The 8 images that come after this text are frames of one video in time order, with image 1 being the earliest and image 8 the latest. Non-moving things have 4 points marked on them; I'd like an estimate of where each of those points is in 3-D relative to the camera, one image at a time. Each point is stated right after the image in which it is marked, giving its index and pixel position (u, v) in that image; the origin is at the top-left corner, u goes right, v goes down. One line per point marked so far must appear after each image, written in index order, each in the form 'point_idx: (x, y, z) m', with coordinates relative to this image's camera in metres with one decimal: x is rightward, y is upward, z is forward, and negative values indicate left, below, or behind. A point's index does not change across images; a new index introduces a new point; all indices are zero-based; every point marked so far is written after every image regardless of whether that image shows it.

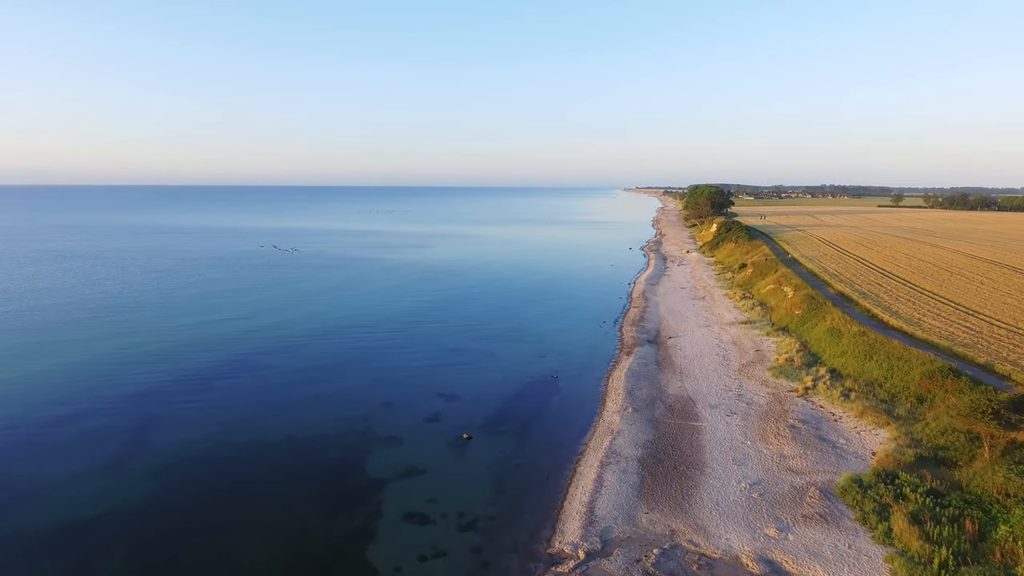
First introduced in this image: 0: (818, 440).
0: (+6.8, -3.4, +16.8) m
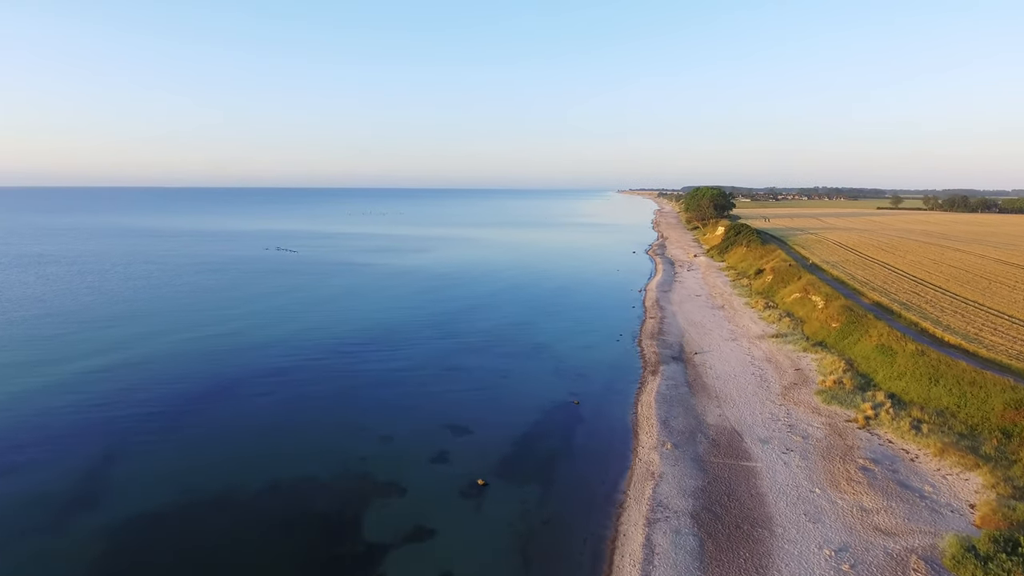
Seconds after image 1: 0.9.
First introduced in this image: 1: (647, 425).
0: (+7.2, -3.7, +14.2) m
1: (+3.2, -3.3, +18.1) m
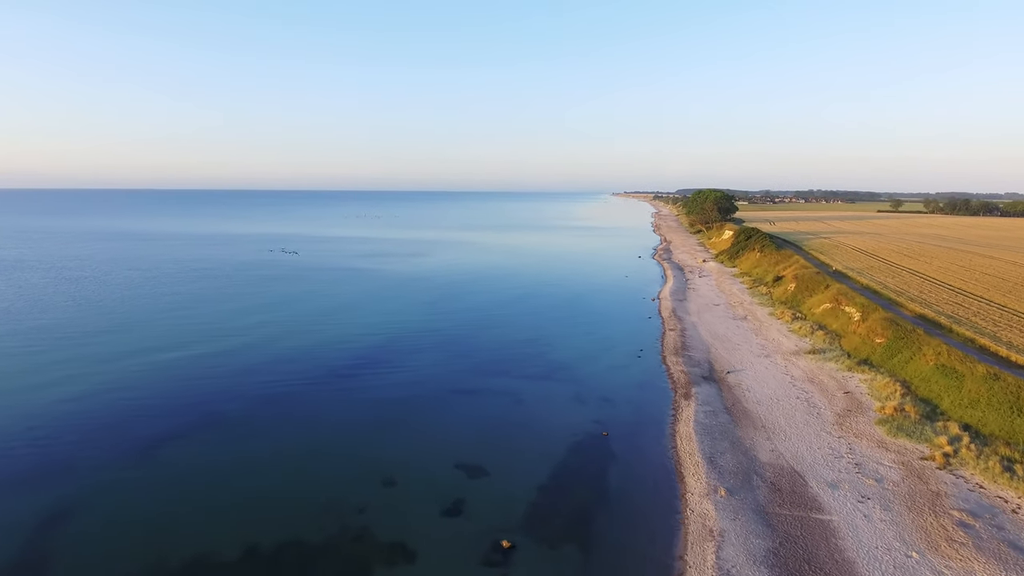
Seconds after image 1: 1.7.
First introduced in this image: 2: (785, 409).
0: (+7.7, -4.0, +11.7) m
1: (+3.7, -3.6, +15.6) m
2: (+7.0, -3.1, +19.7) m
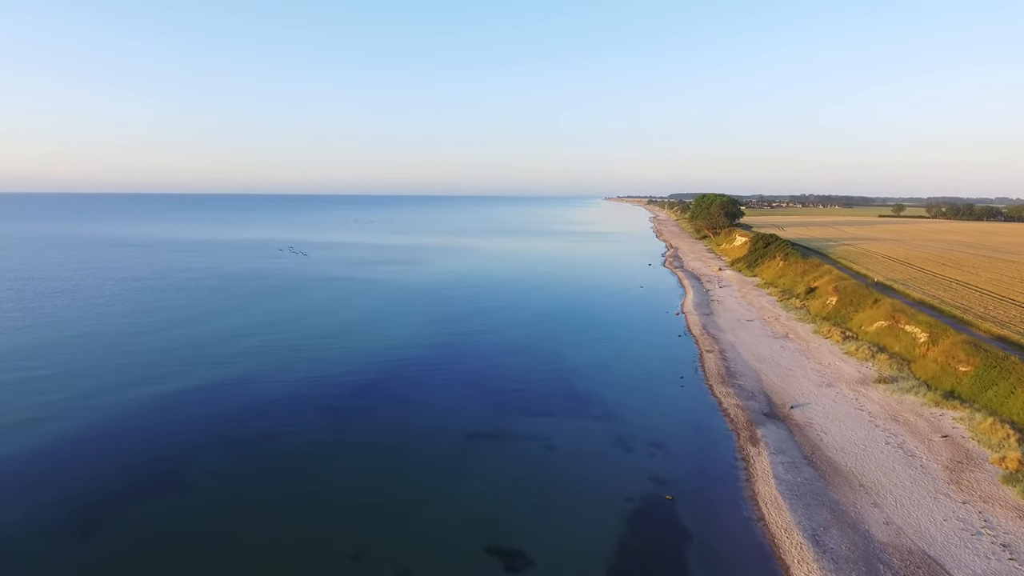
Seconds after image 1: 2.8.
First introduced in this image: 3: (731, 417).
0: (+8.6, -4.5, +8.2) m
1: (+4.5, -4.1, +12.1) m
2: (+7.8, -3.6, +16.2) m
3: (+5.6, -3.3, +19.3) m
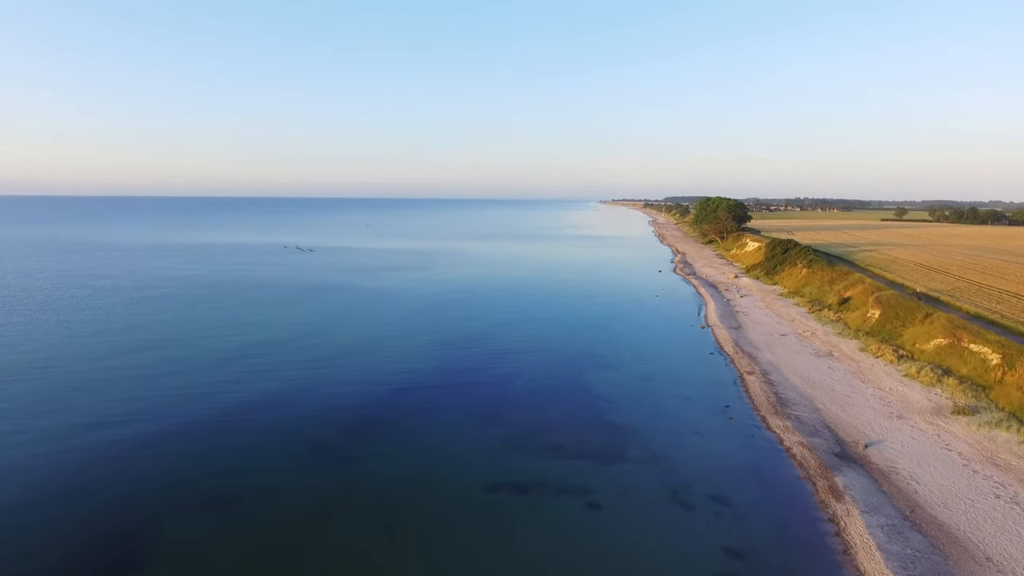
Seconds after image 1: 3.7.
0: (+9.3, -4.9, +5.3) m
1: (+5.1, -4.5, +9.2) m
2: (+8.4, -4.1, +13.3) m
3: (+6.2, -3.7, +16.4) m
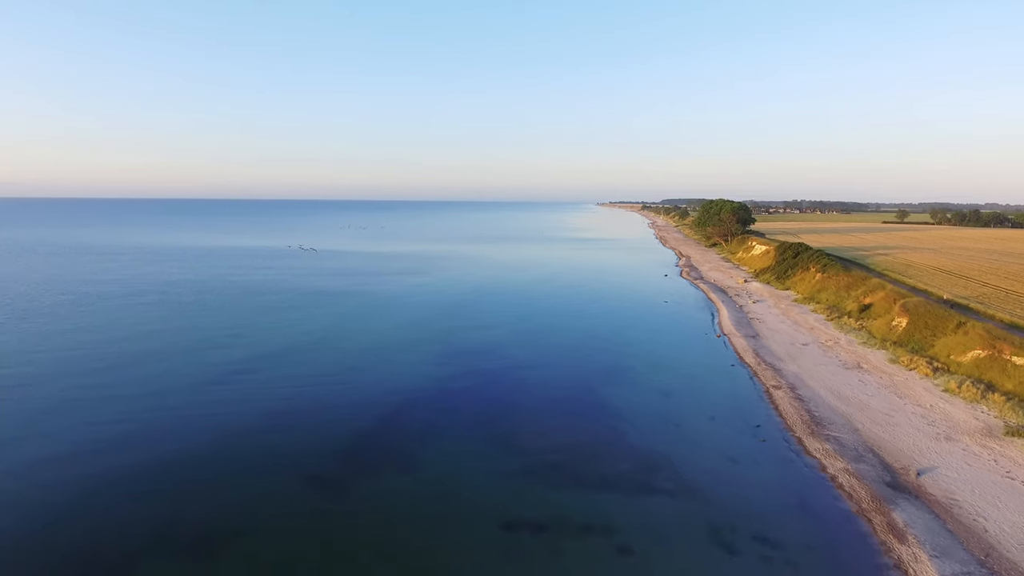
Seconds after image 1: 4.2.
0: (+9.6, -5.1, +3.7) m
1: (+5.5, -4.7, +7.5) m
2: (+8.8, -4.3, +11.7) m
3: (+6.5, -3.9, +14.8) m
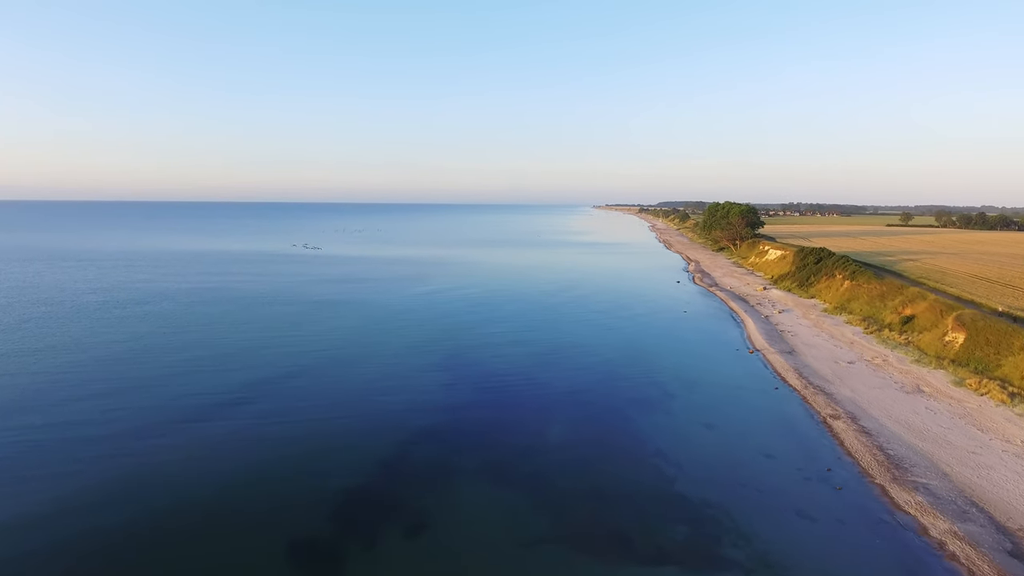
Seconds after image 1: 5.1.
0: (+10.2, -5.4, +0.8) m
1: (+6.1, -5.1, +4.6) m
2: (+9.3, -4.6, +8.7) m
3: (+7.0, -4.3, +11.8) m
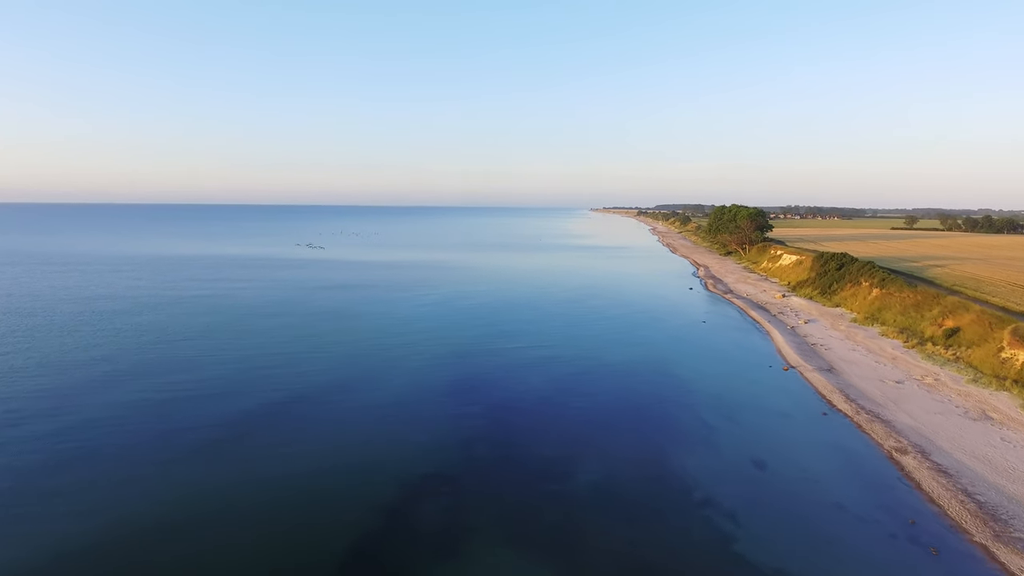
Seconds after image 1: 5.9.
0: (+10.7, -5.7, -1.7) m
1: (+6.6, -5.4, +2.1) m
2: (+9.8, -4.9, +6.2) m
3: (+7.5, -4.6, +9.3) m
